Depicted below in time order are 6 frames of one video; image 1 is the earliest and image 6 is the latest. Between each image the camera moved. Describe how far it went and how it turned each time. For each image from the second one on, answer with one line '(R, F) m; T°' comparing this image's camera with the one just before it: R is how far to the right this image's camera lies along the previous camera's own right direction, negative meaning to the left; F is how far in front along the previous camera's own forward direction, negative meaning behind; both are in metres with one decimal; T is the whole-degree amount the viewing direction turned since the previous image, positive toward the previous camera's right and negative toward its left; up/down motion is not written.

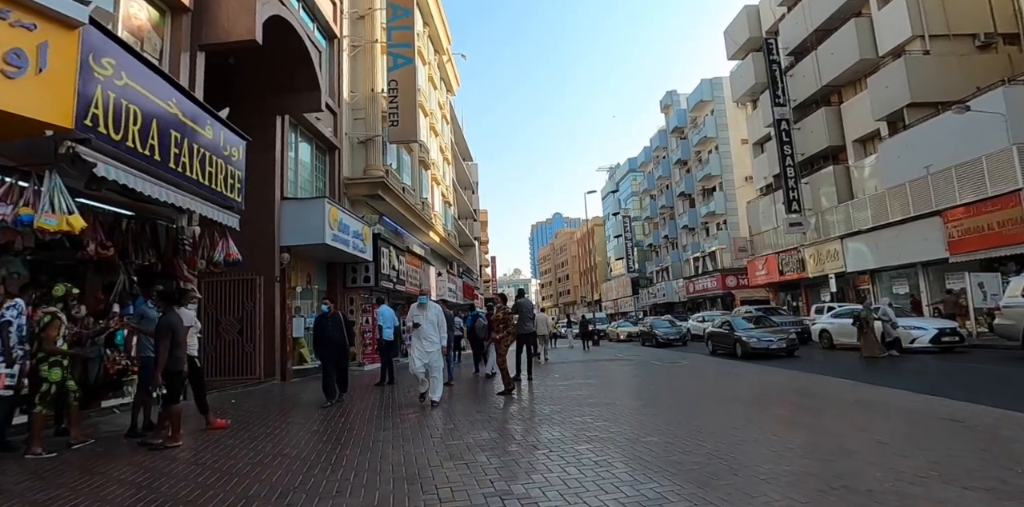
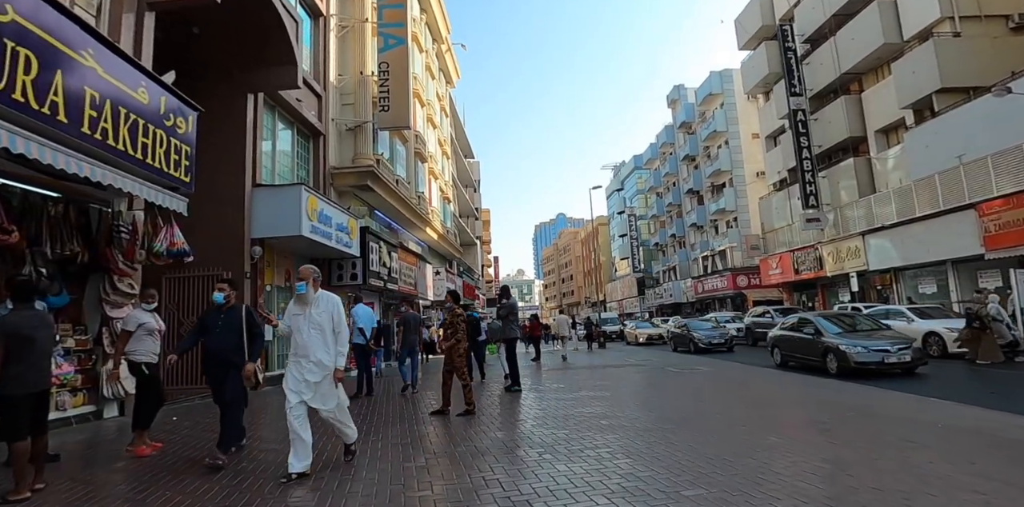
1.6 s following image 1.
(+0.1, +1.5) m; 0°
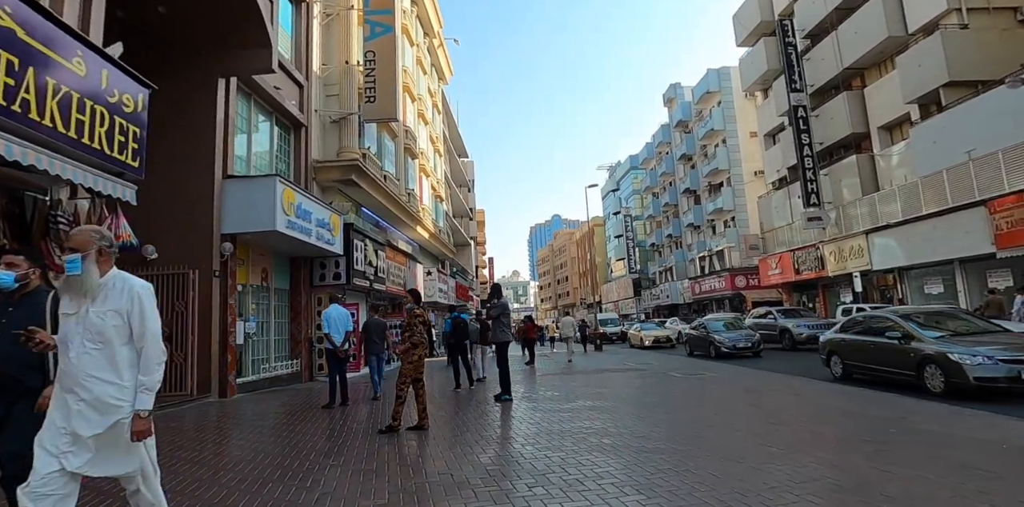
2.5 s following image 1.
(+0.1, +0.9) m; +1°
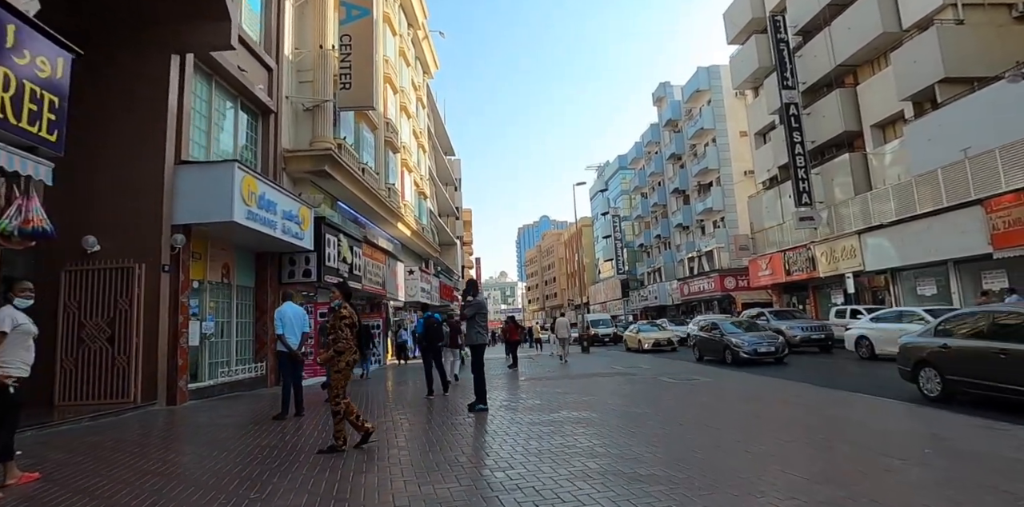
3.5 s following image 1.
(+0.2, +0.9) m; +1°
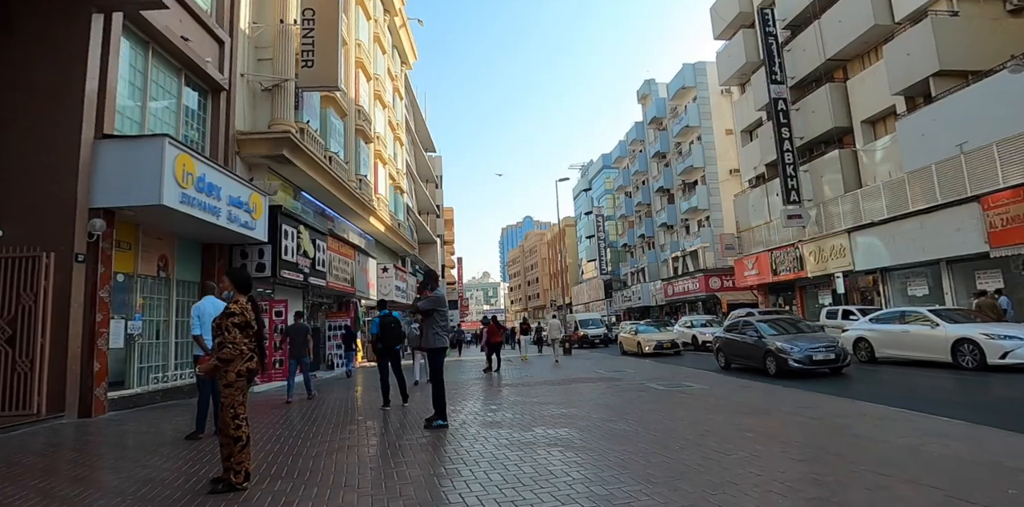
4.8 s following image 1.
(+0.2, +1.2) m; +2°
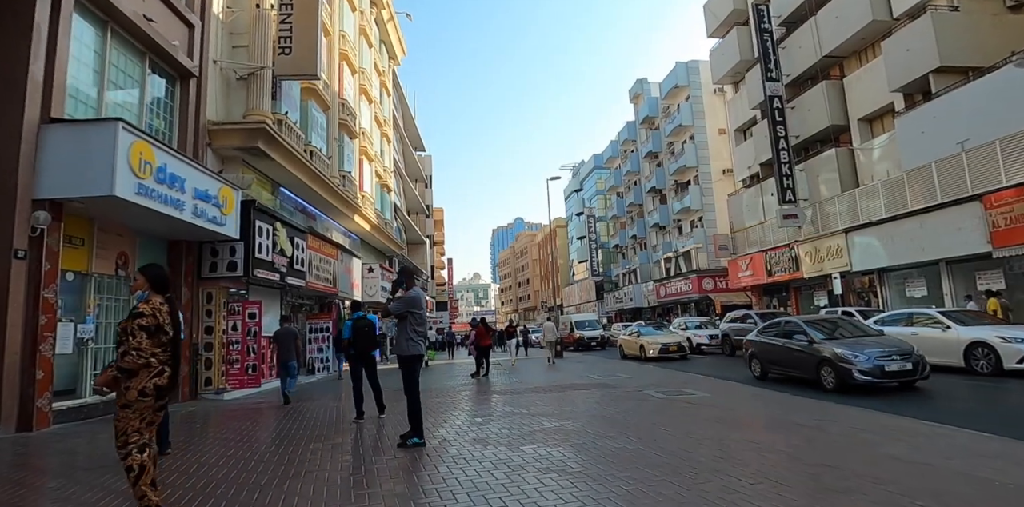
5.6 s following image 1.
(0.0, +0.7) m; +1°
